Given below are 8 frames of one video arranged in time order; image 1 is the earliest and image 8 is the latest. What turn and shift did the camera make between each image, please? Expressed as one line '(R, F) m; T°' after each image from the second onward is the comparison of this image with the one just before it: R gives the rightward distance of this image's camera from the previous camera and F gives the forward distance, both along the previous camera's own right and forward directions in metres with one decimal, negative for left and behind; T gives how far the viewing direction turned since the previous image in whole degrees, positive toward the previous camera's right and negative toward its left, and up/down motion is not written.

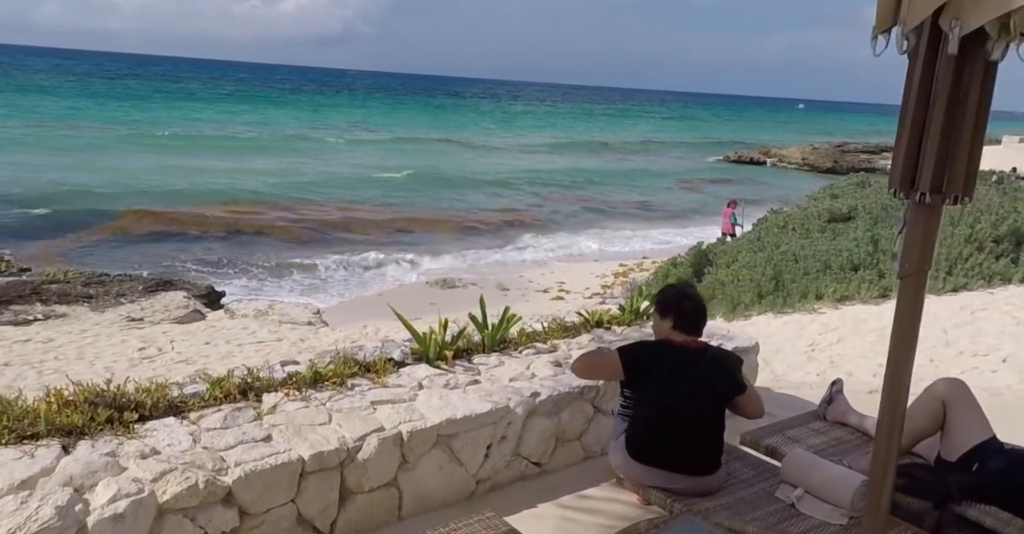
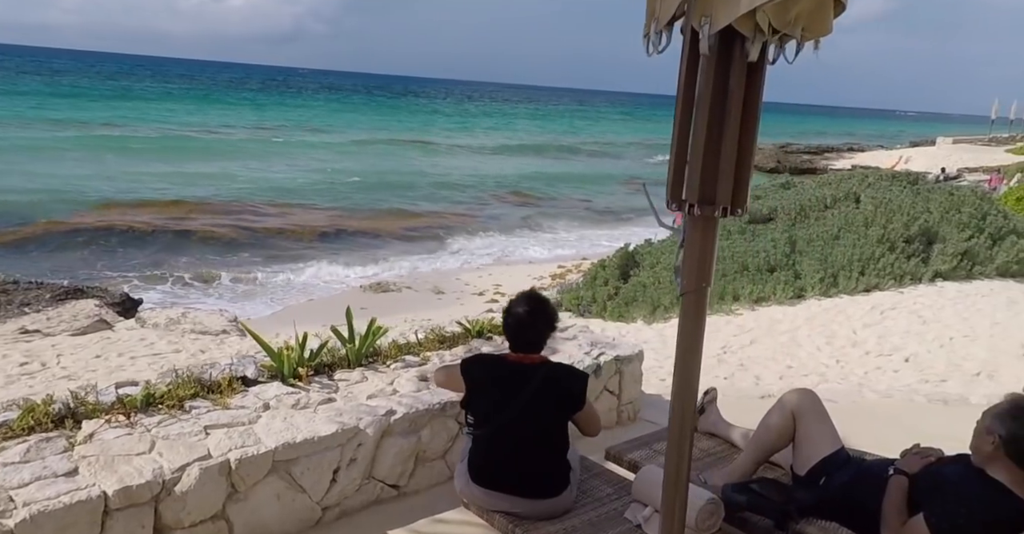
(+0.5, +0.2) m; +3°
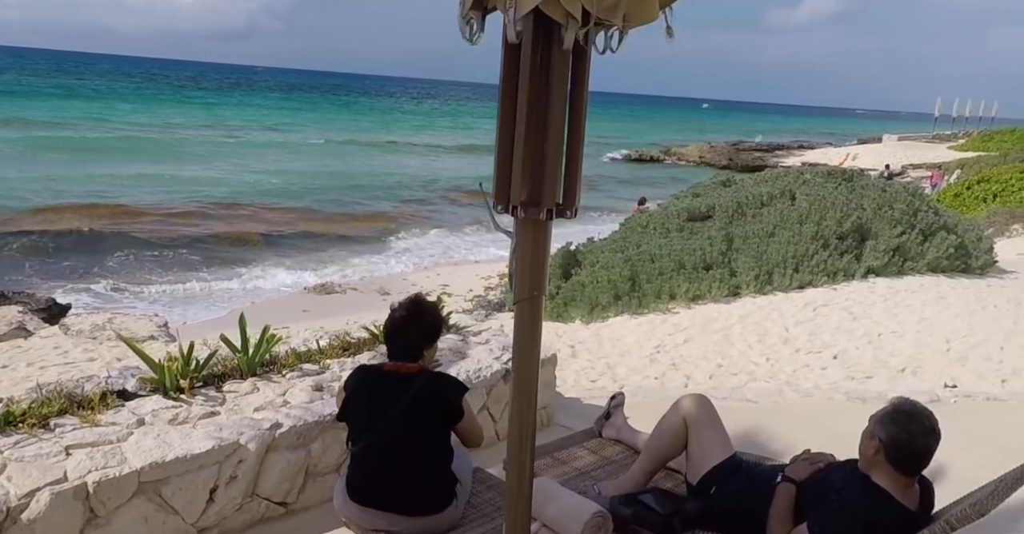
(+0.3, +0.1) m; +3°
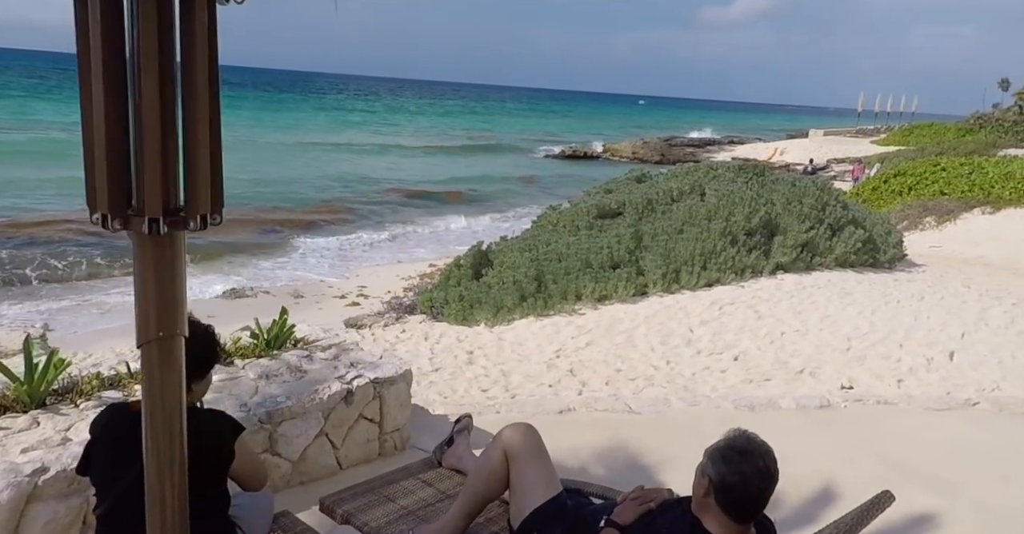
(+0.5, +0.4) m; +4°
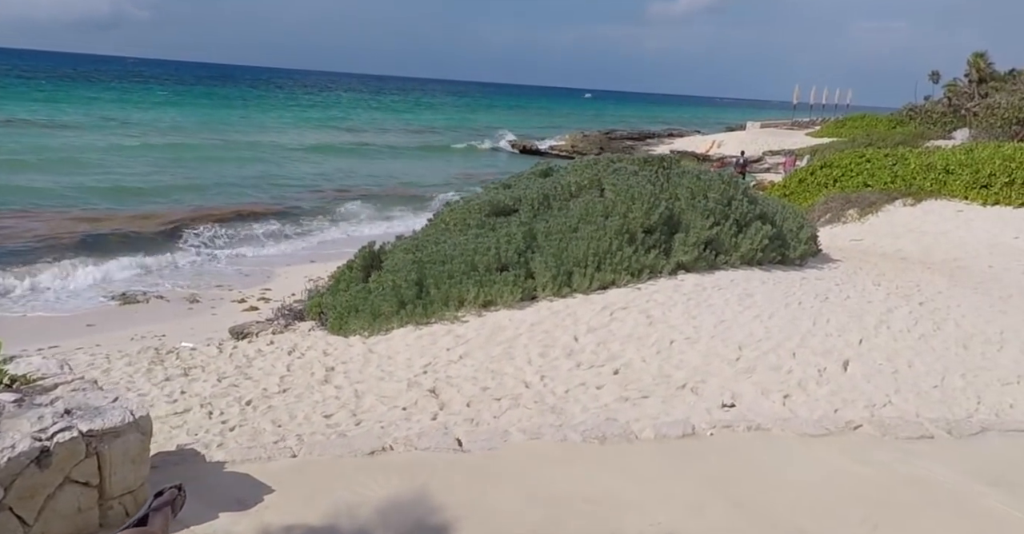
(+0.8, +0.8) m; +4°
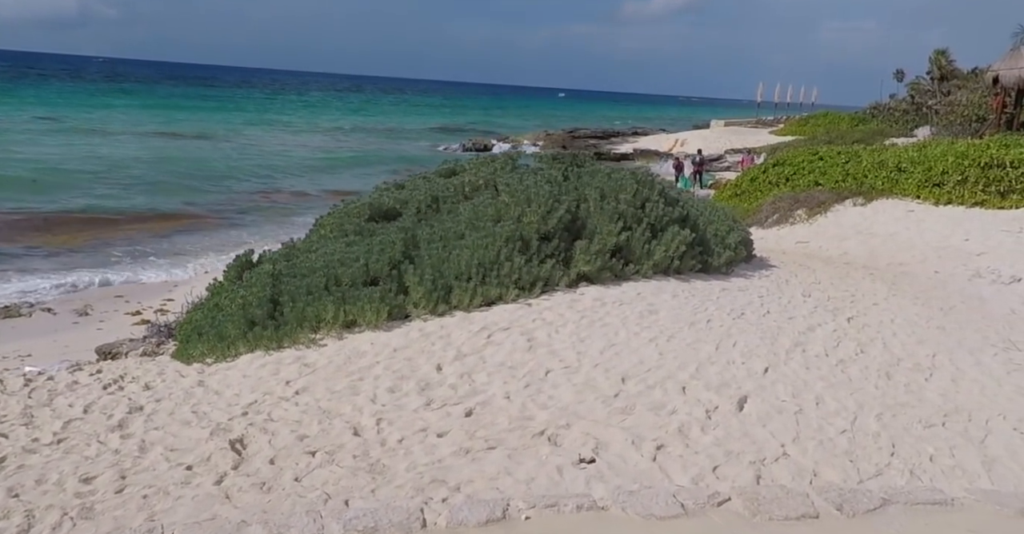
(+1.0, +1.1) m; +2°
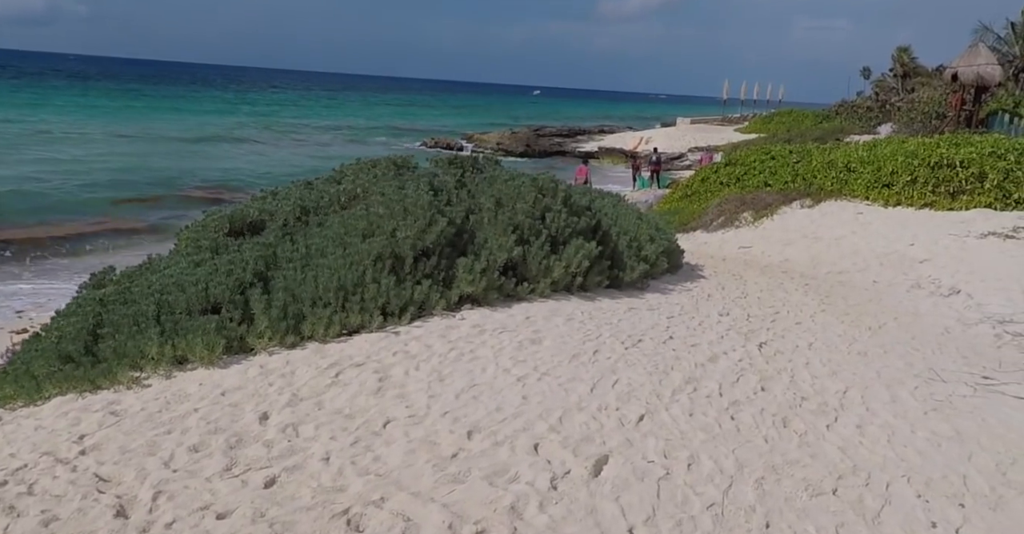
(+1.0, +0.9) m; +2°
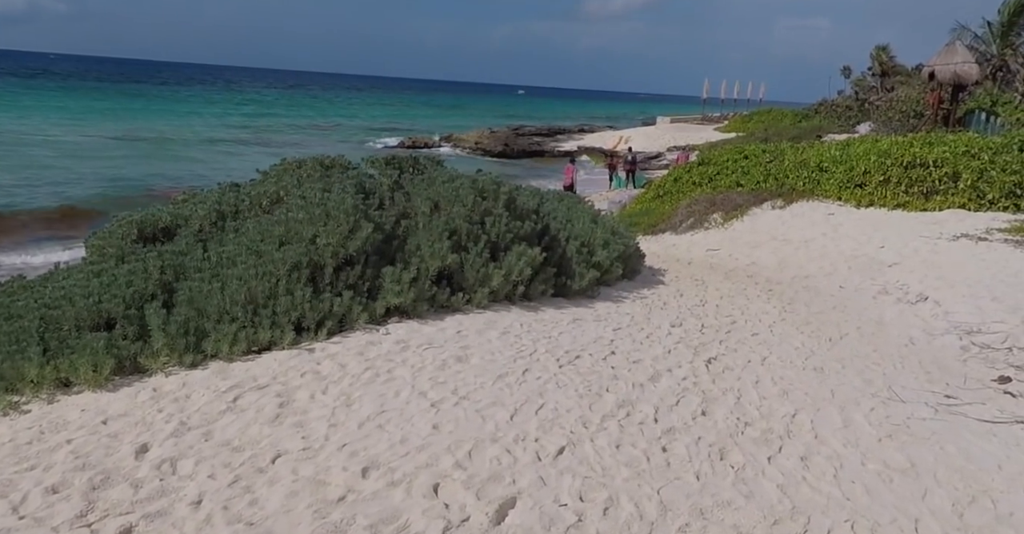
(+0.5, +0.5) m; +1°
